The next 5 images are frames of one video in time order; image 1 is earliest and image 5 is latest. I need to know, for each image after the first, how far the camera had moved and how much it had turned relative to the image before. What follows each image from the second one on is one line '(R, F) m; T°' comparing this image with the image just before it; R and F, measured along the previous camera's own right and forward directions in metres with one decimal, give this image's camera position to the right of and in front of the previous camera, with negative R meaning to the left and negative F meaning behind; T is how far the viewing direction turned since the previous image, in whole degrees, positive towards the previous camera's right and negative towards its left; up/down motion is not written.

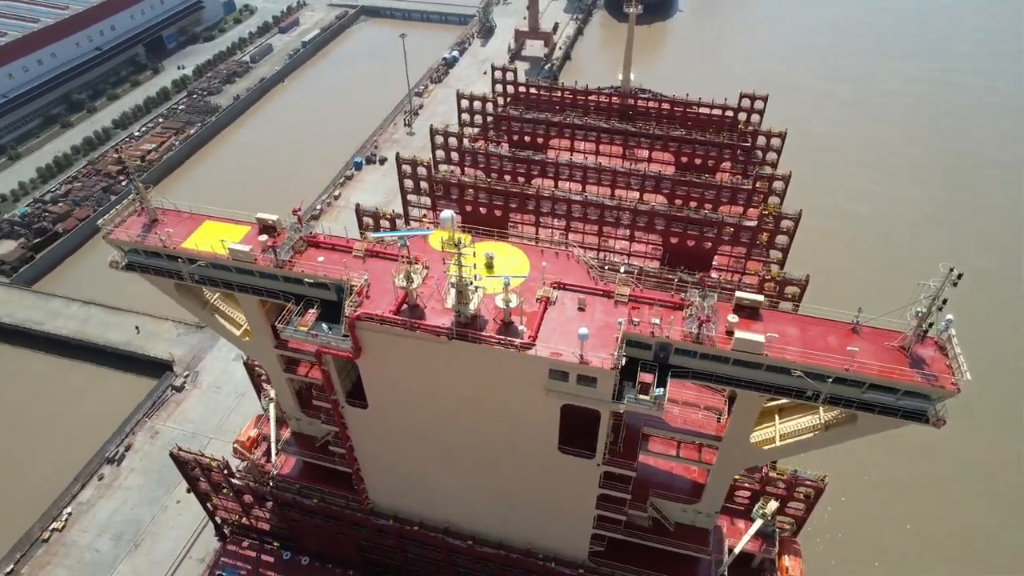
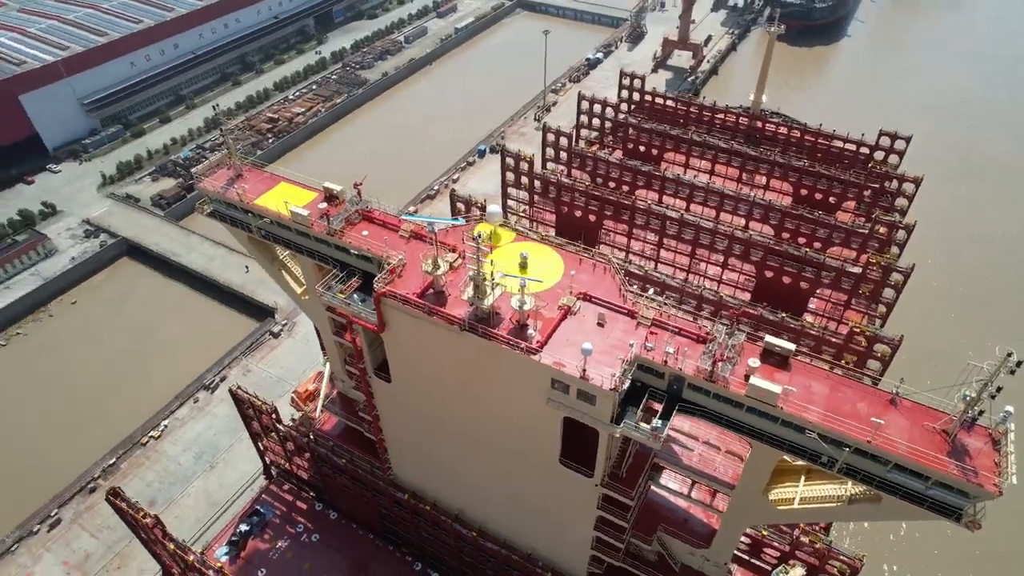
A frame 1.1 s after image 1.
(+2.9, +0.3) m; -11°
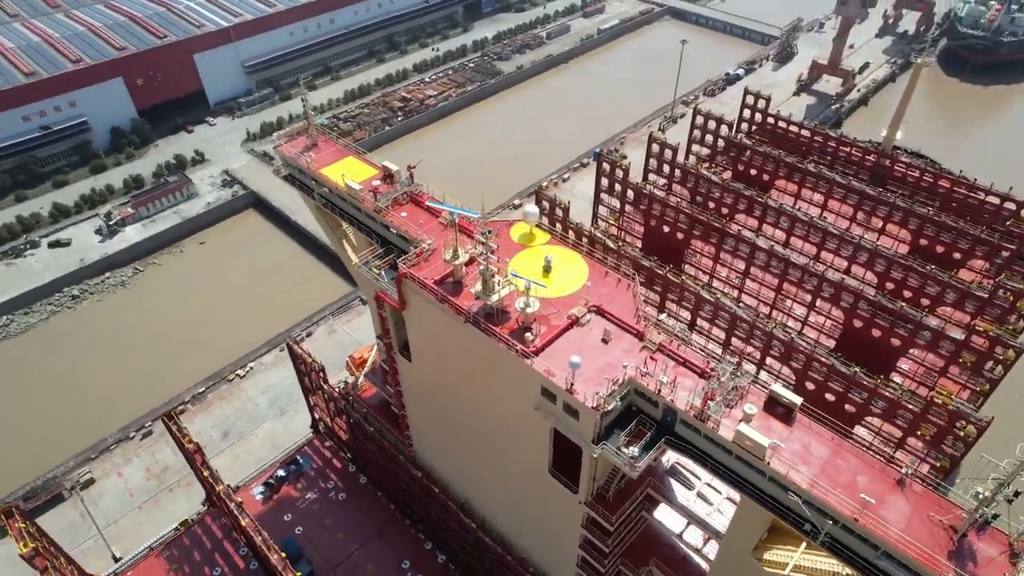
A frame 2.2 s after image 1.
(+3.0, +0.3) m; -10°
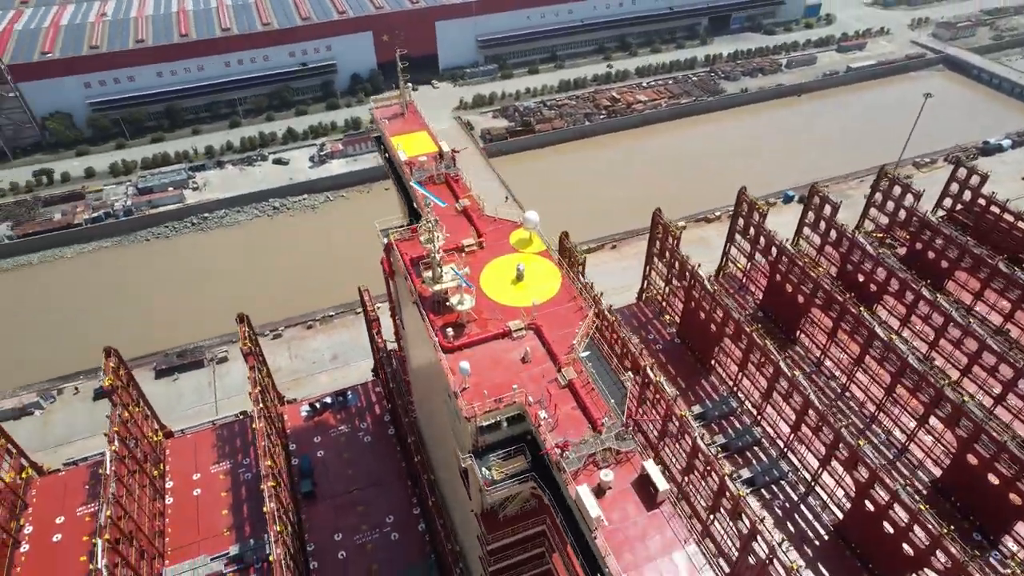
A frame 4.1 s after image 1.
(+7.1, +1.2) m; -18°
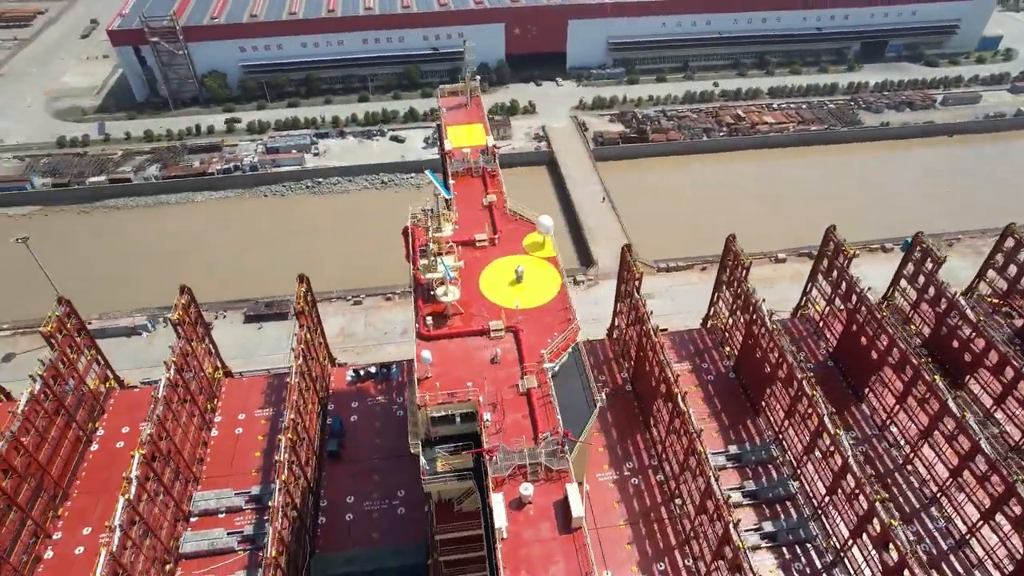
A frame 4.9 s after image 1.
(+3.6, +0.3) m; -10°
